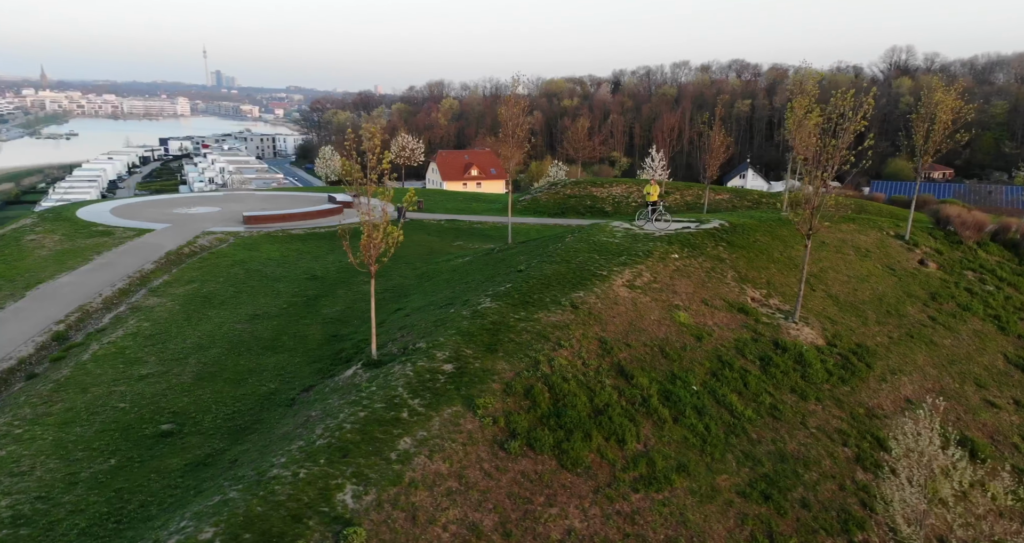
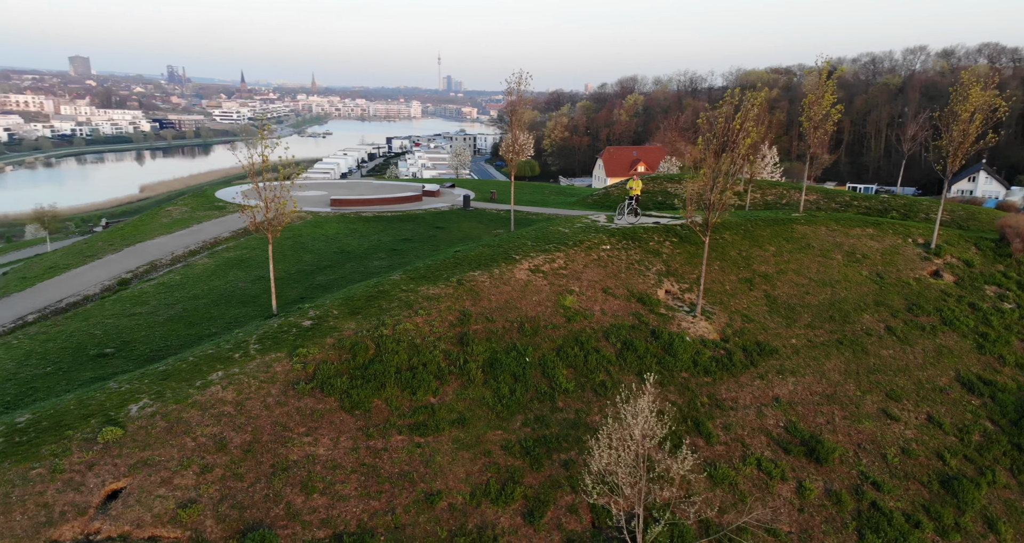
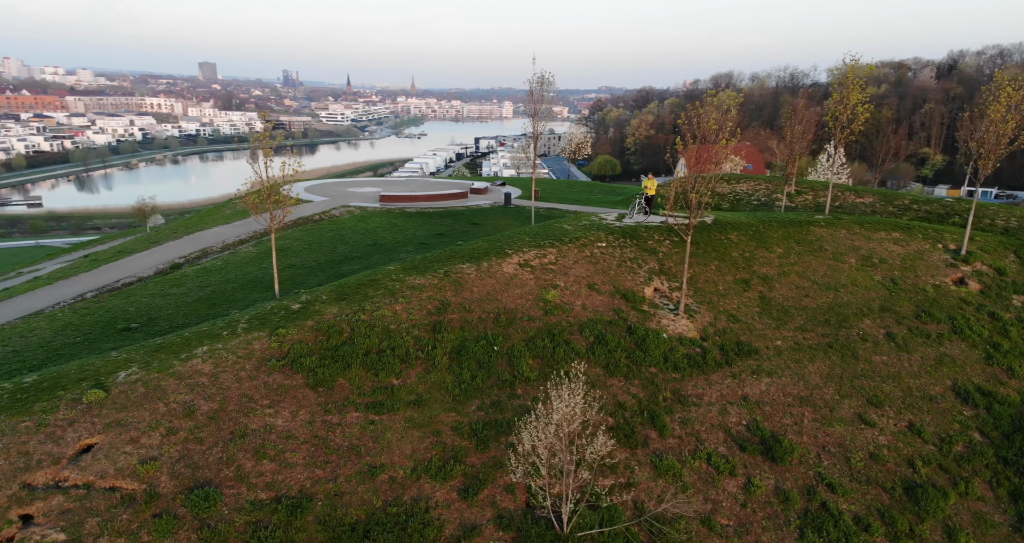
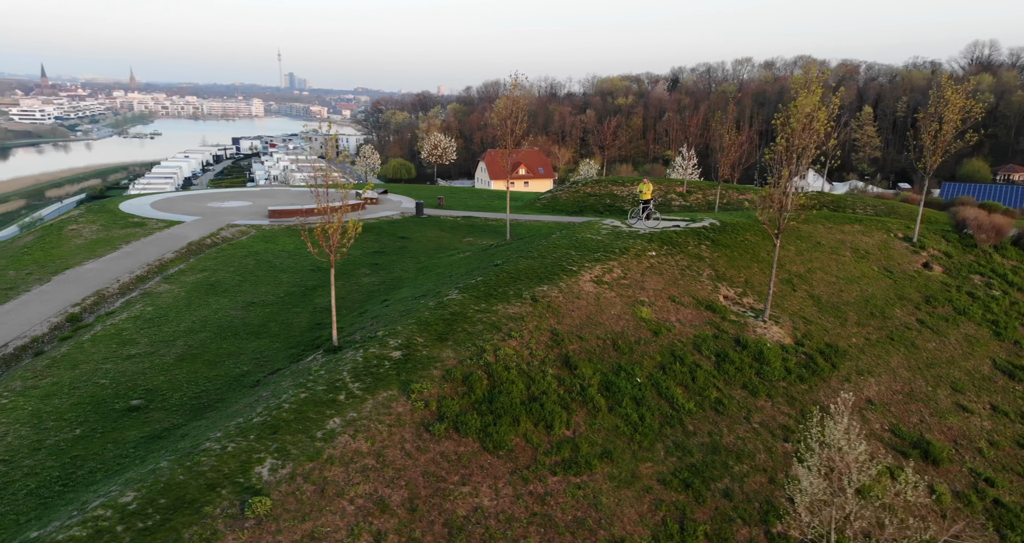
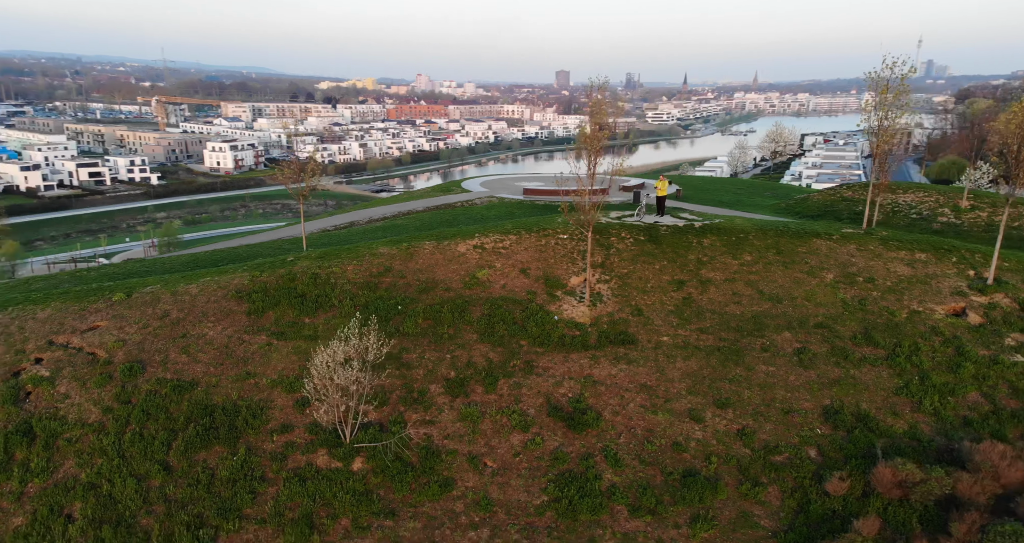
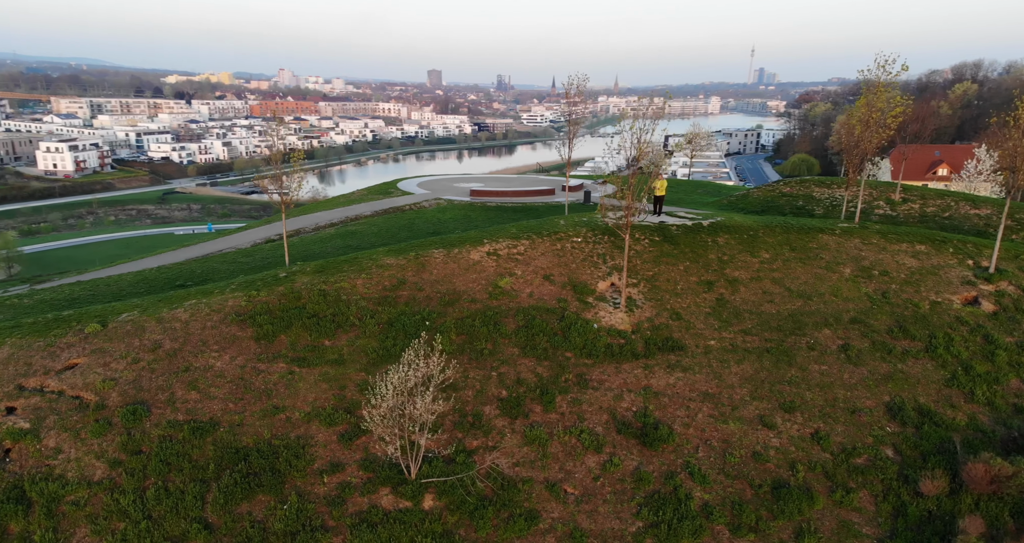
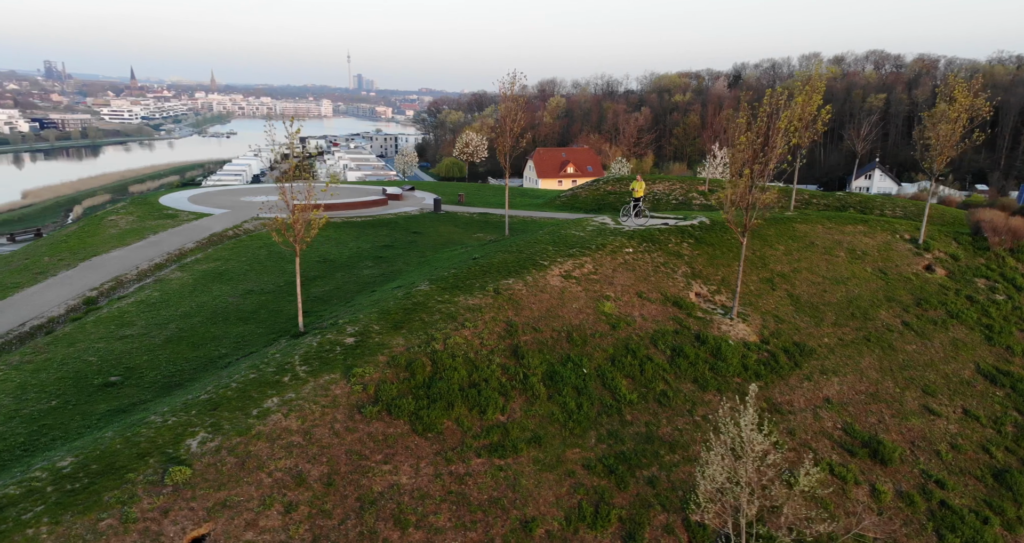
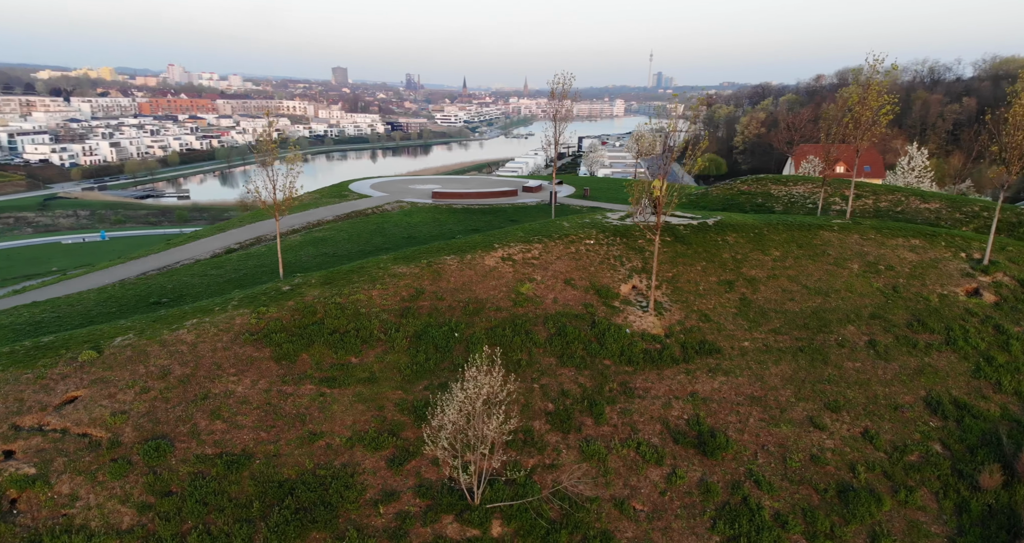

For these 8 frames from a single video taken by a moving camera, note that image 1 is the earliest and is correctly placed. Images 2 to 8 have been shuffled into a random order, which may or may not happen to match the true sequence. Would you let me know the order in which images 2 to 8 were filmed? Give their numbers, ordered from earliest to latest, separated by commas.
4, 7, 2, 3, 8, 6, 5
